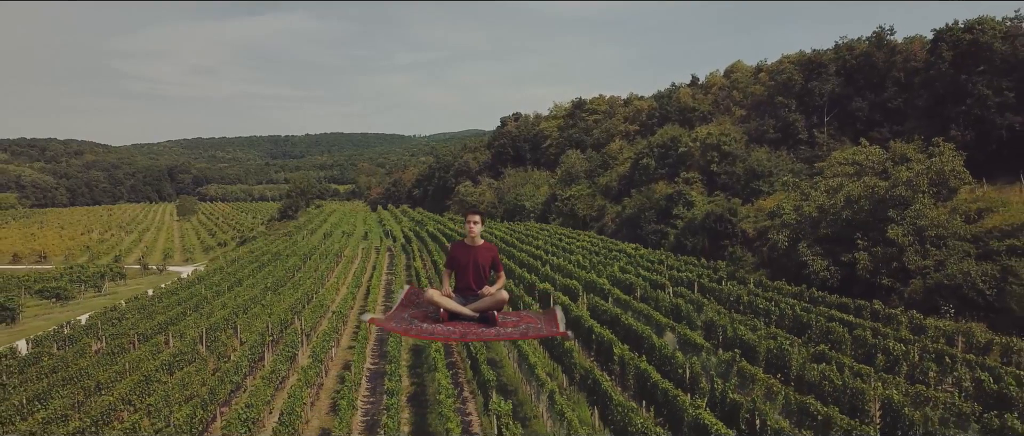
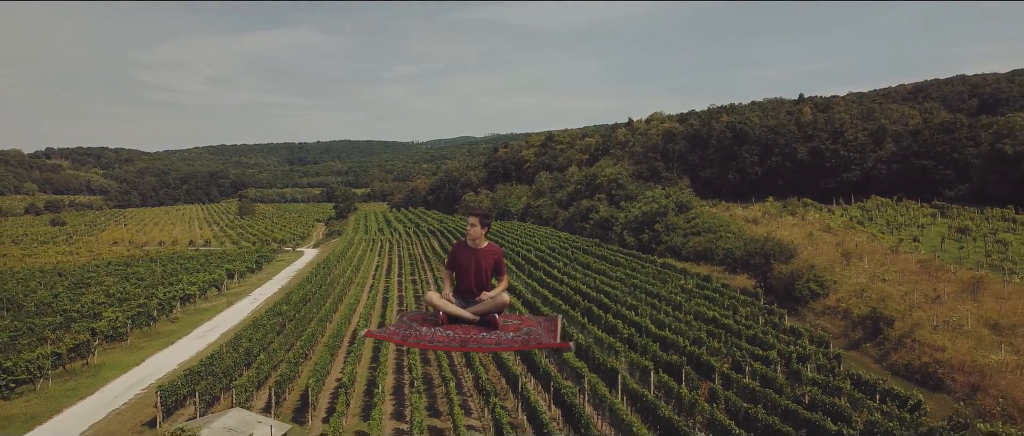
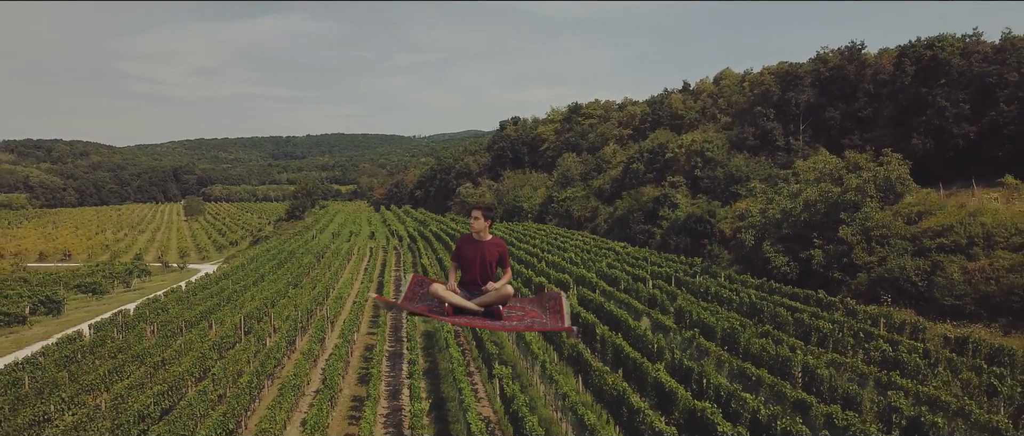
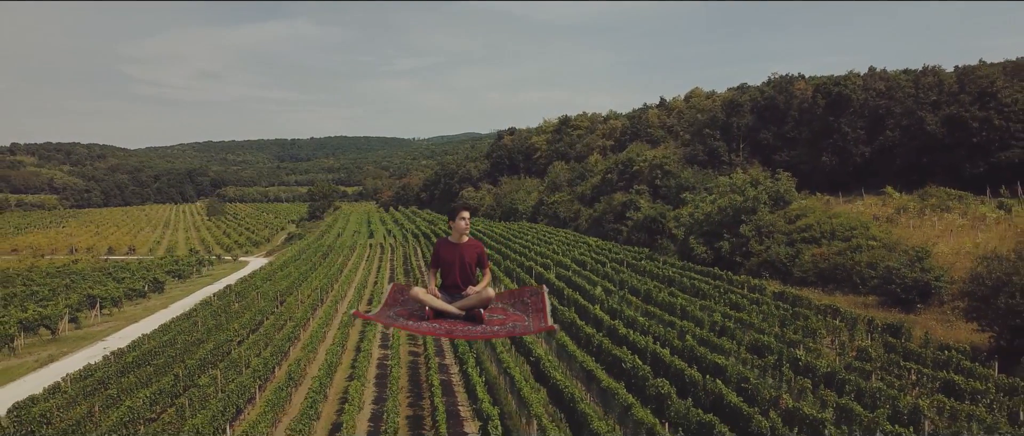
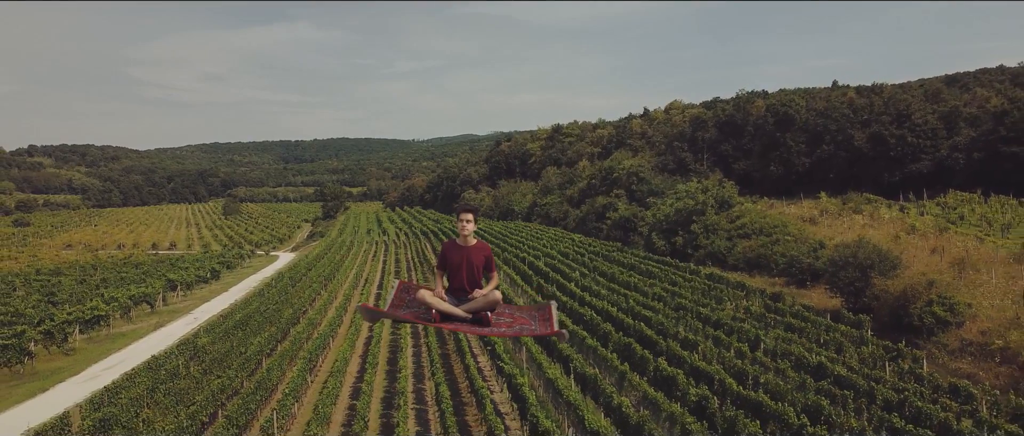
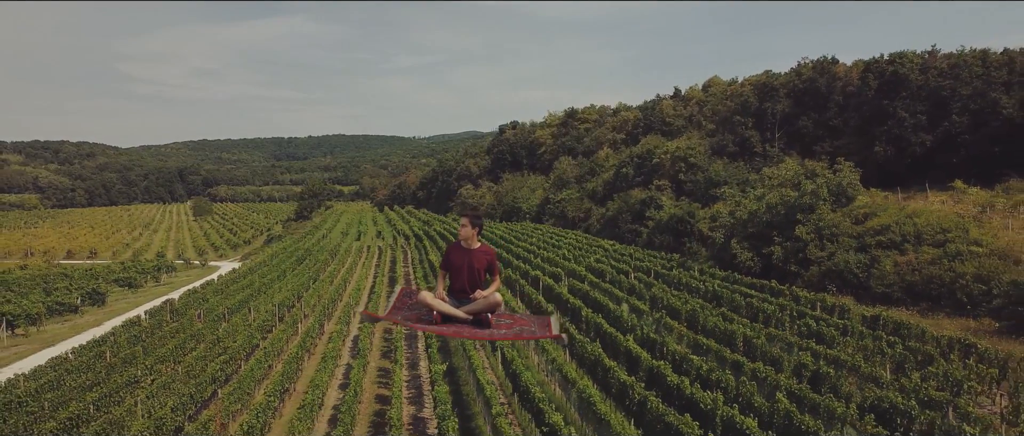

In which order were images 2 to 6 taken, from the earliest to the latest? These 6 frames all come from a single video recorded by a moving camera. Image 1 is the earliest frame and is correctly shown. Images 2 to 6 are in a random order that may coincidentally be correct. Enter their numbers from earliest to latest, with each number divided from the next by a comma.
3, 6, 4, 5, 2
